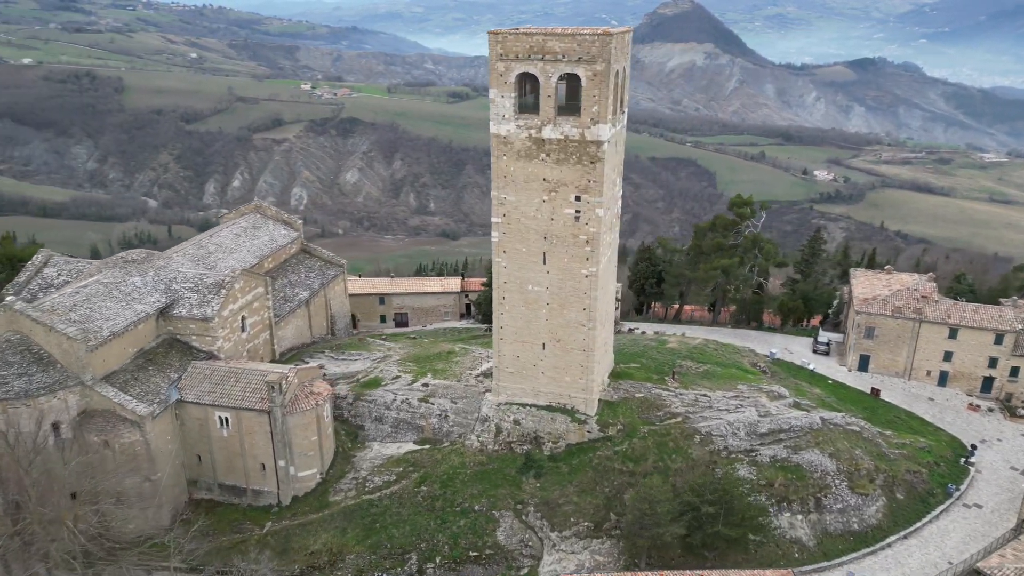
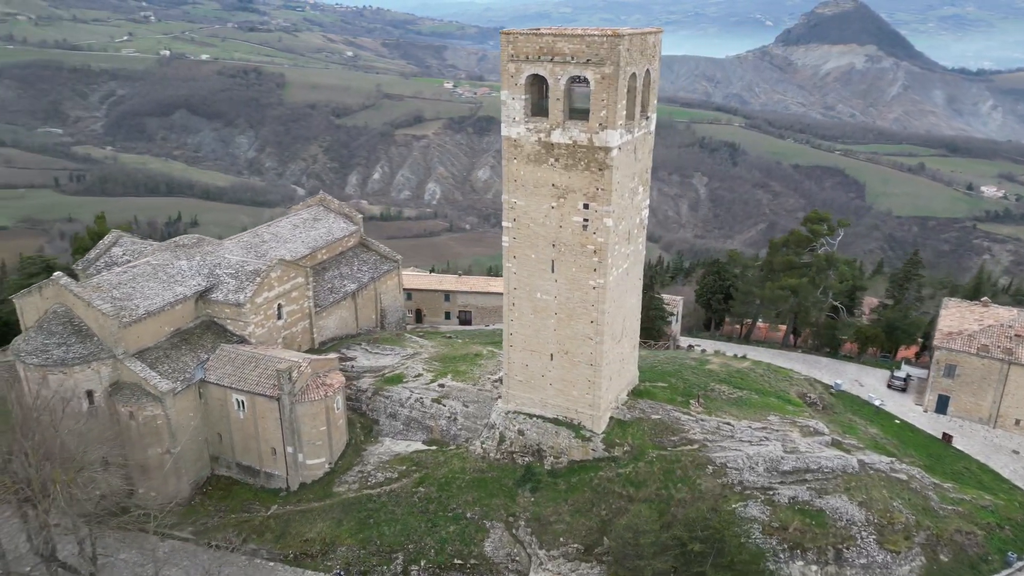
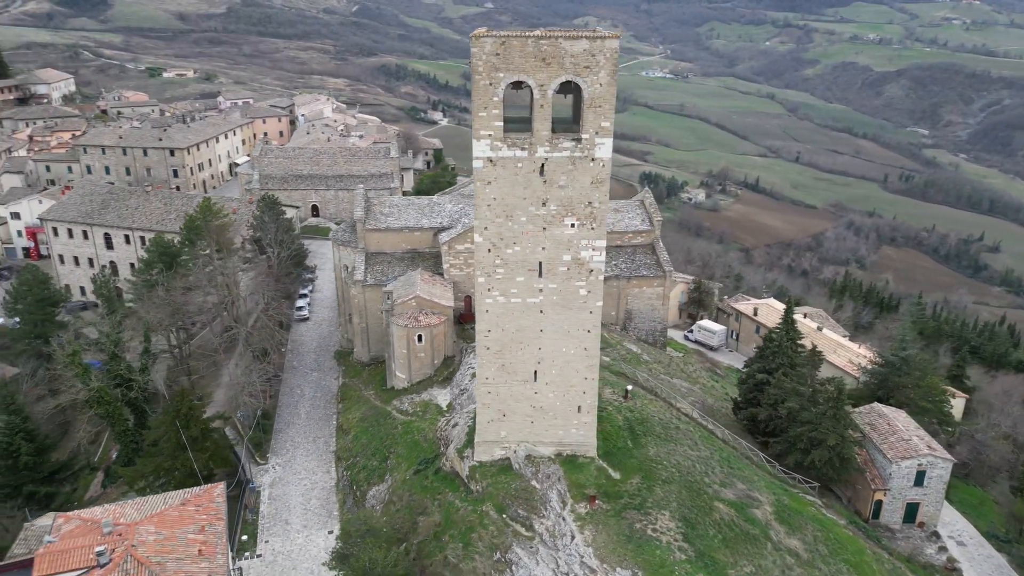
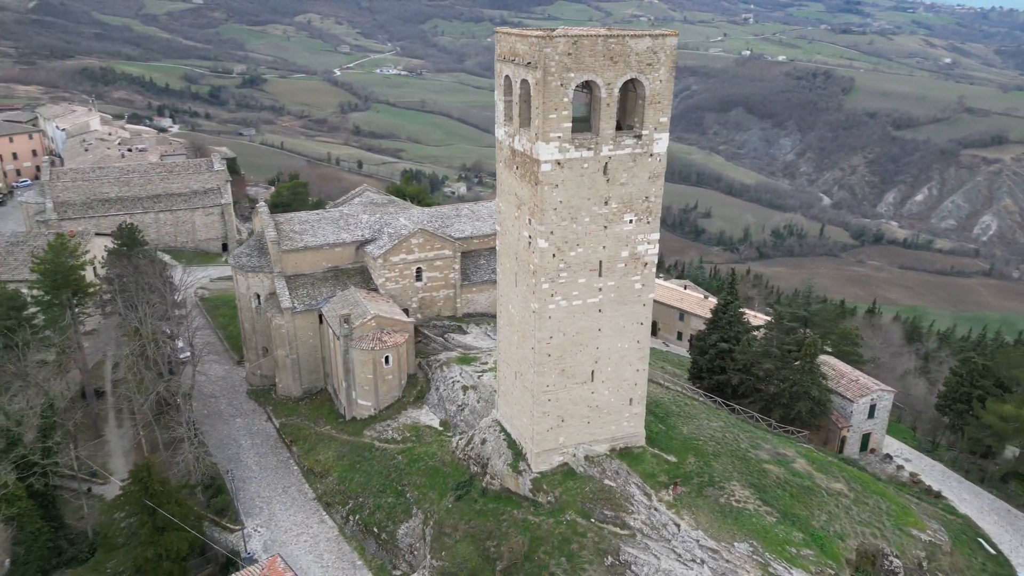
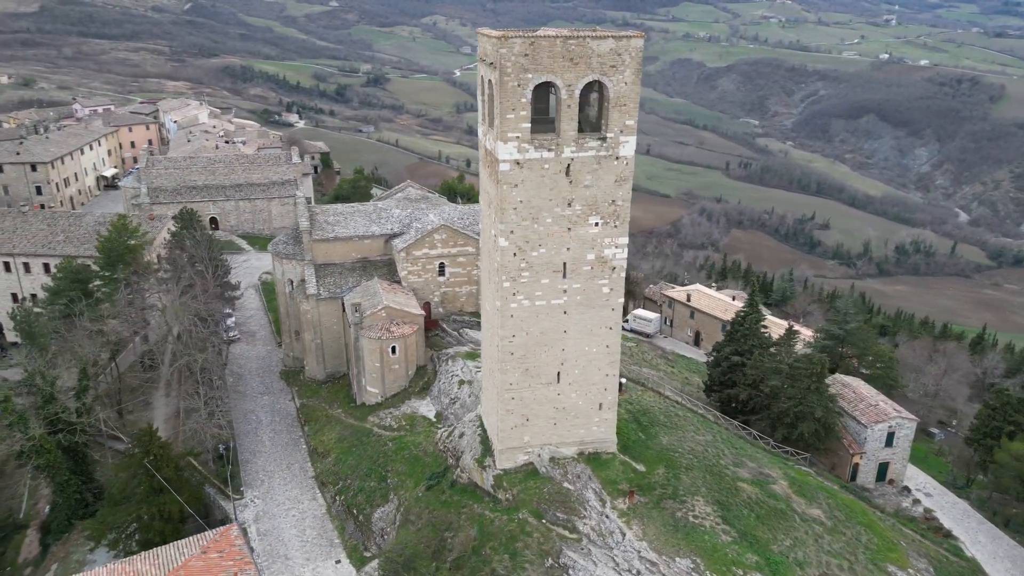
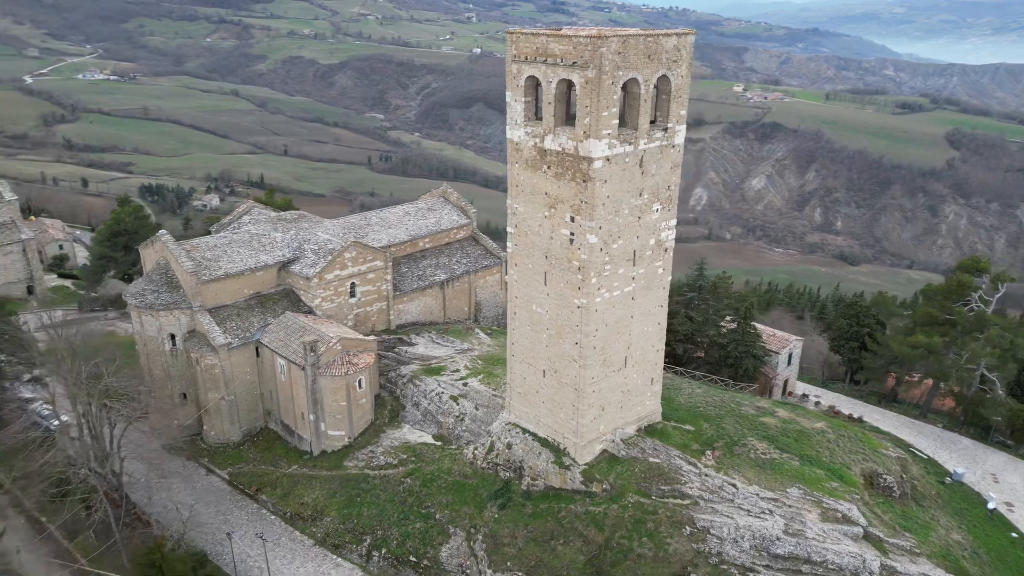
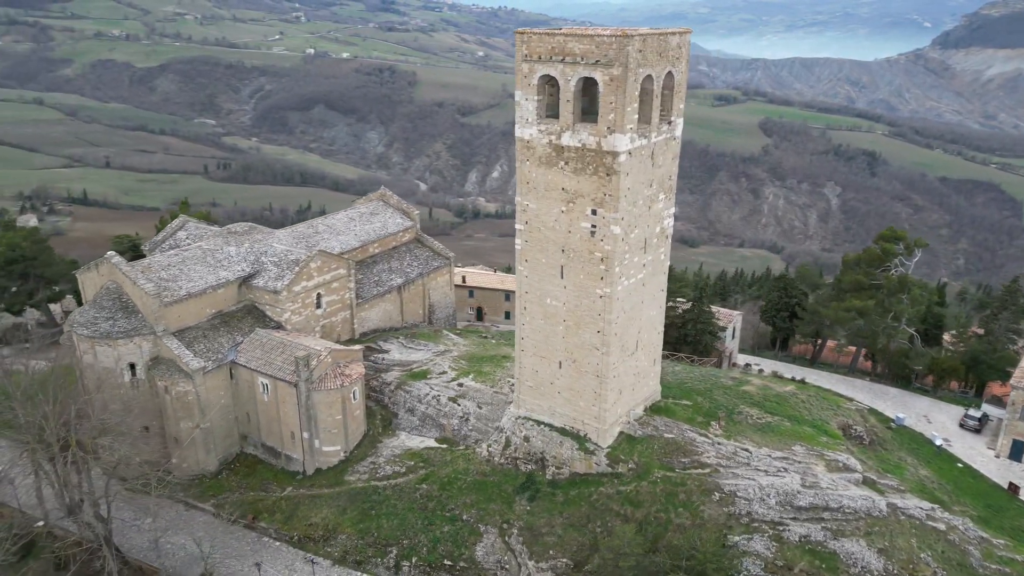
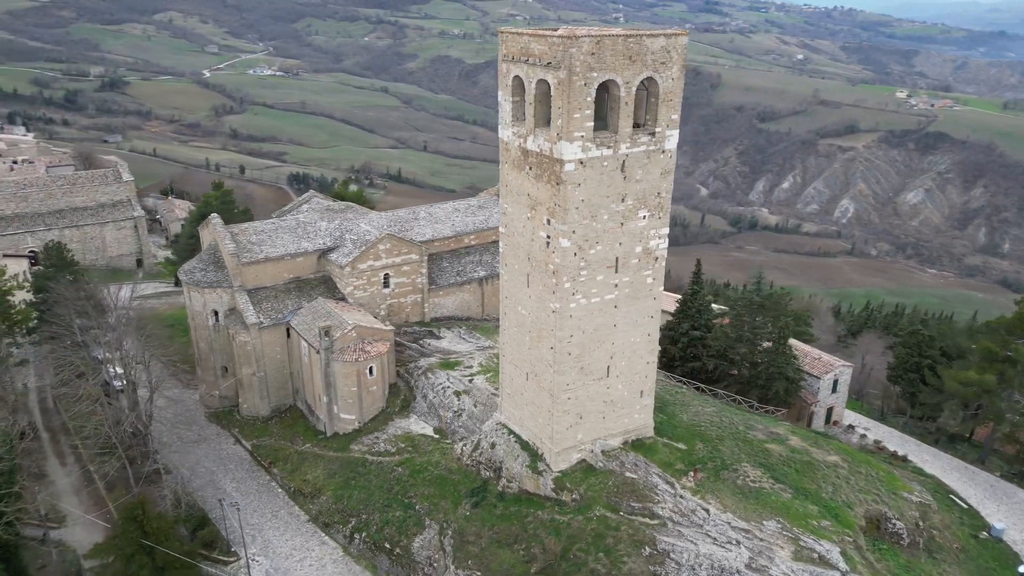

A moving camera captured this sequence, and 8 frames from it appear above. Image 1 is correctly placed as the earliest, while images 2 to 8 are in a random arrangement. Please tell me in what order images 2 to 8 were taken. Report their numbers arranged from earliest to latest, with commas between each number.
2, 7, 6, 8, 4, 5, 3
